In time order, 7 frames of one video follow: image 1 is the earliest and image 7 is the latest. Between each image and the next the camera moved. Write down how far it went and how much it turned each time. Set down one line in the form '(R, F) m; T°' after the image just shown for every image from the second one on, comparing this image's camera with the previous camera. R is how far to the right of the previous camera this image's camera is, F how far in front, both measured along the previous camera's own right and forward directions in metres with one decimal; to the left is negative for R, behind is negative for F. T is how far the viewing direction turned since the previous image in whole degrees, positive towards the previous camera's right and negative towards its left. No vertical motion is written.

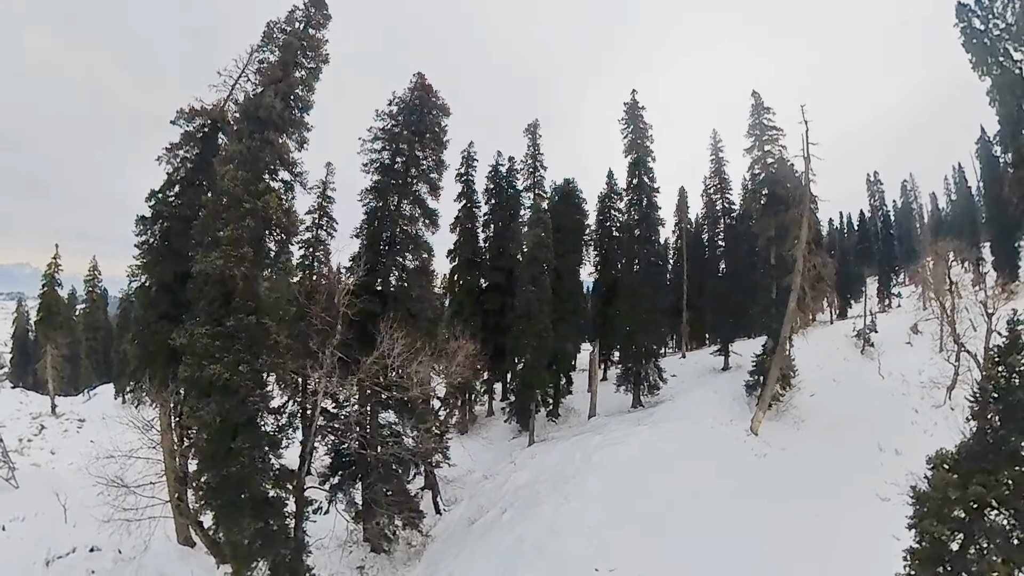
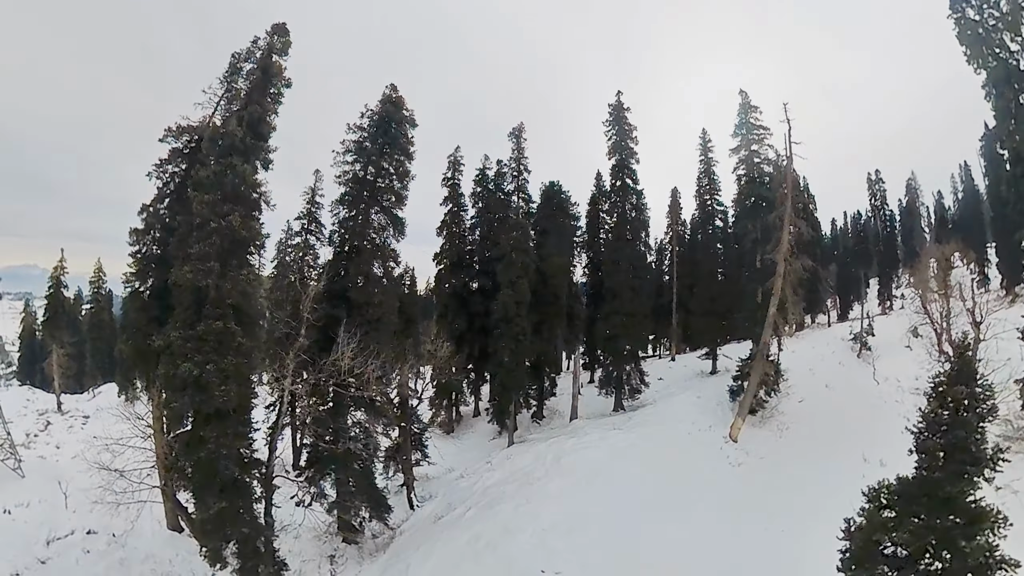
(+1.0, -1.0) m; -1°
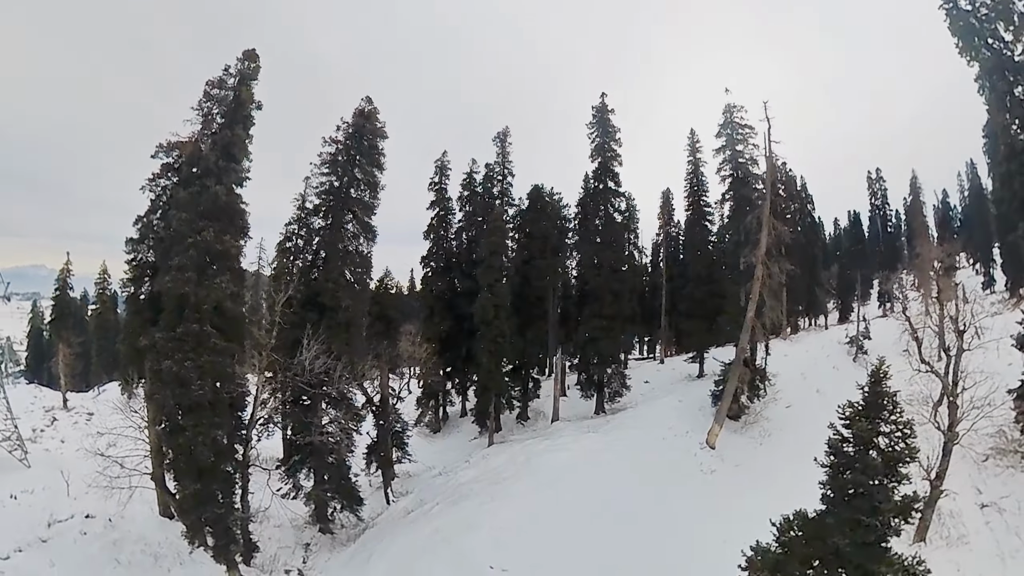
(+1.0, -1.1) m; -1°
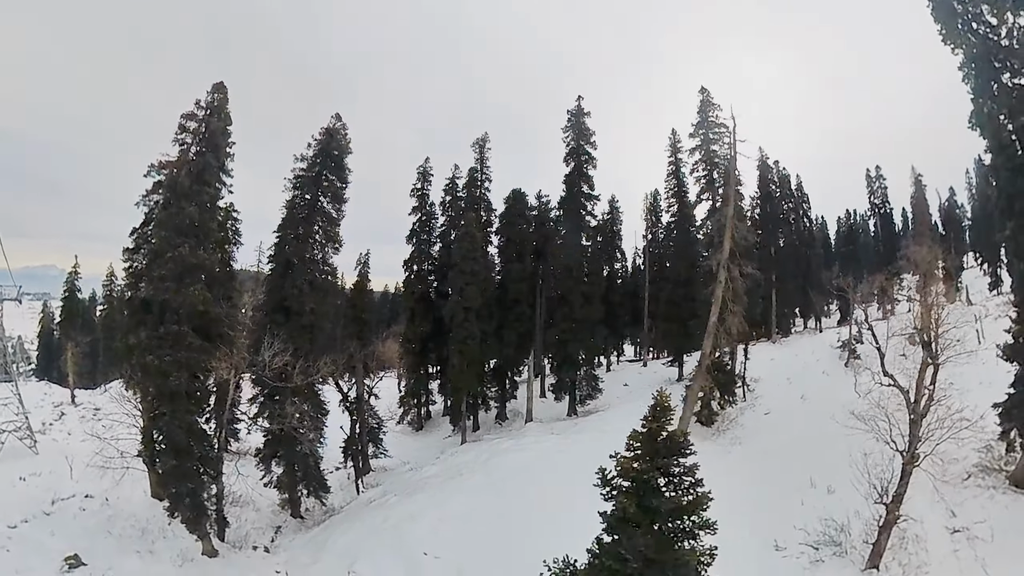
(+1.6, -1.6) m; -1°
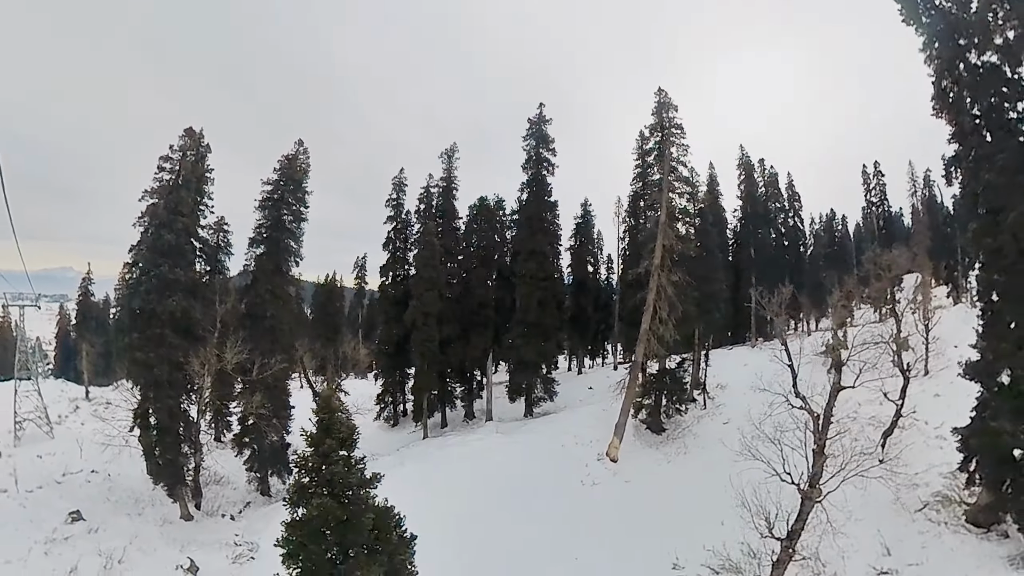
(+2.5, -2.7) m; -1°
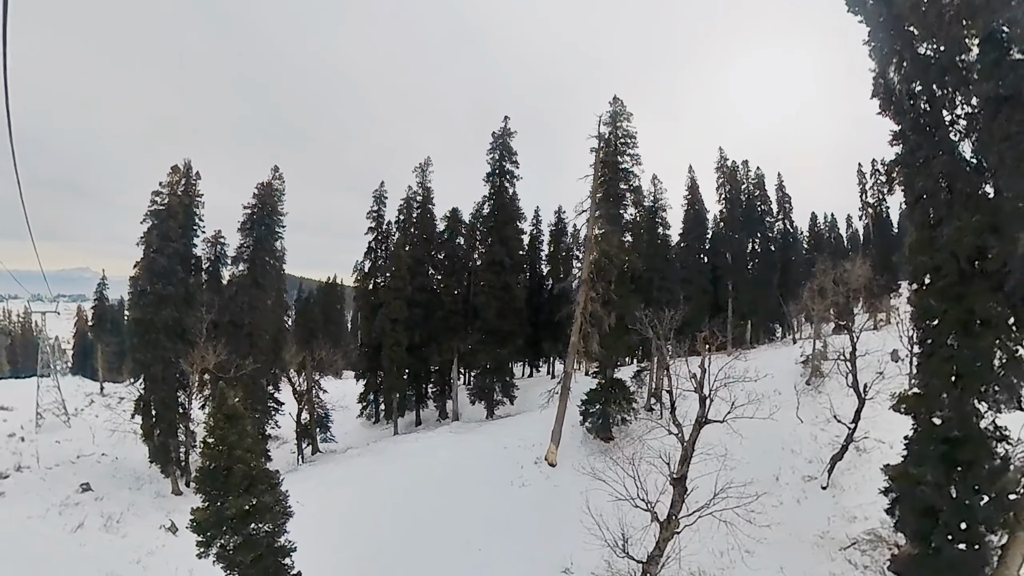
(+2.6, -2.9) m; -1°
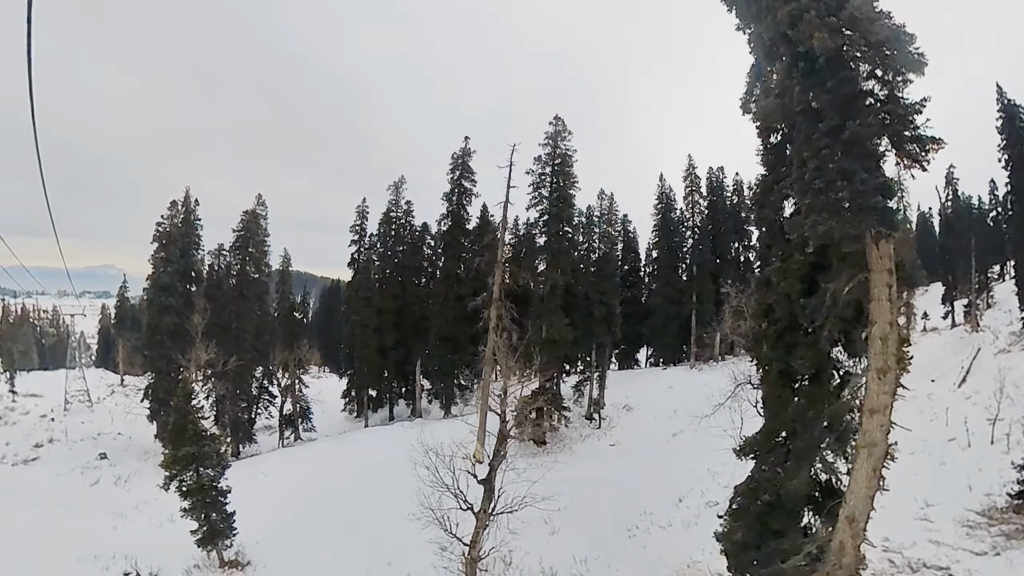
(+3.5, -4.2) m; -2°
